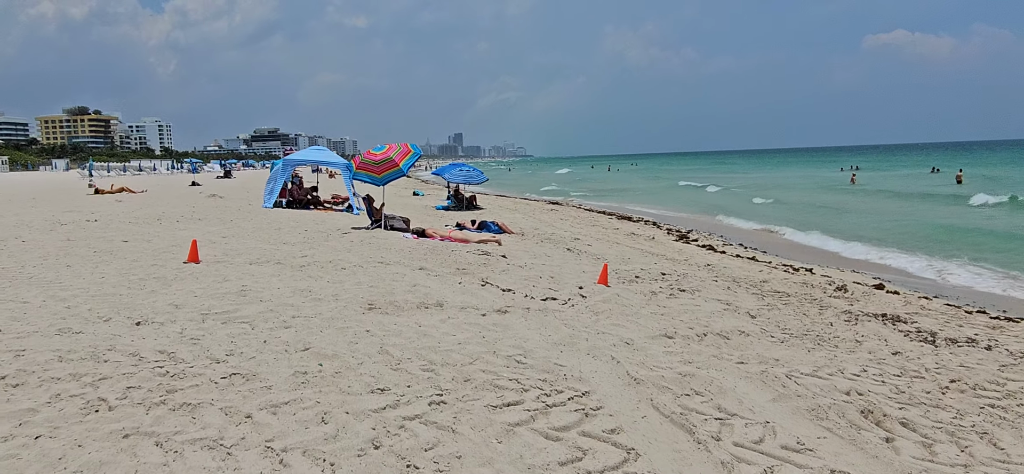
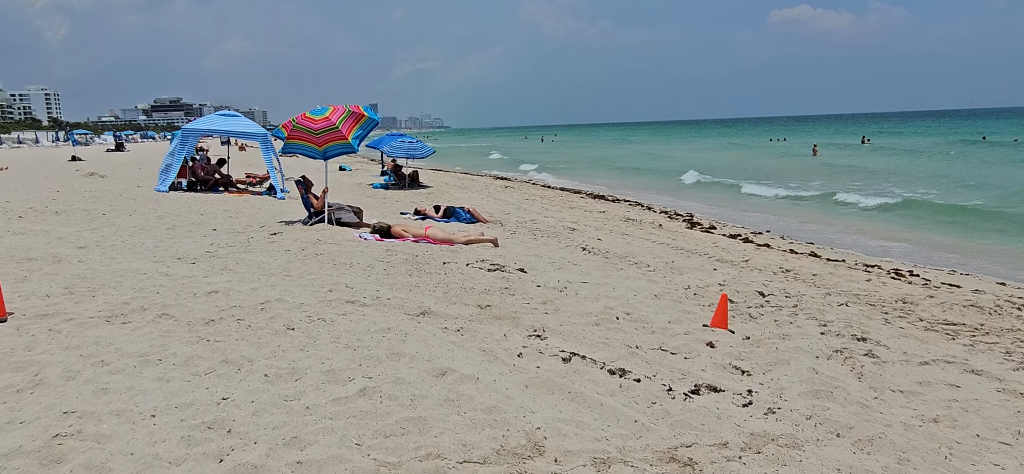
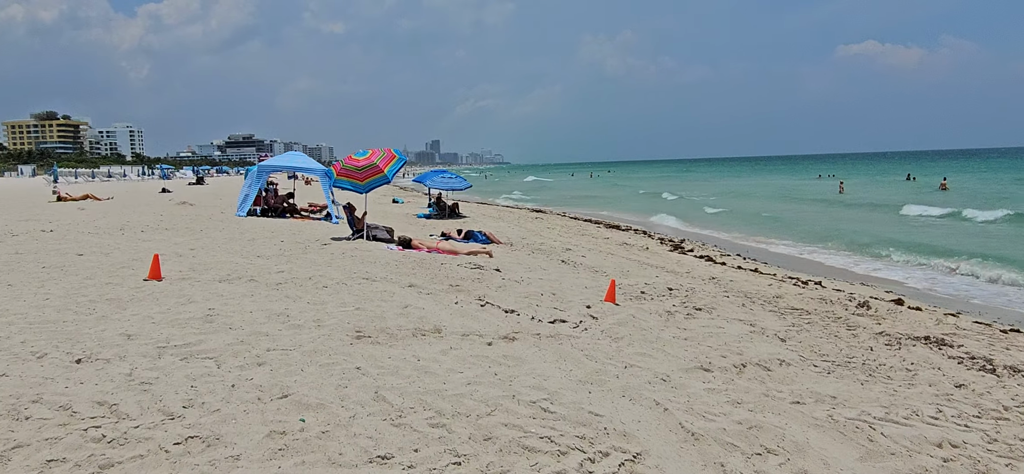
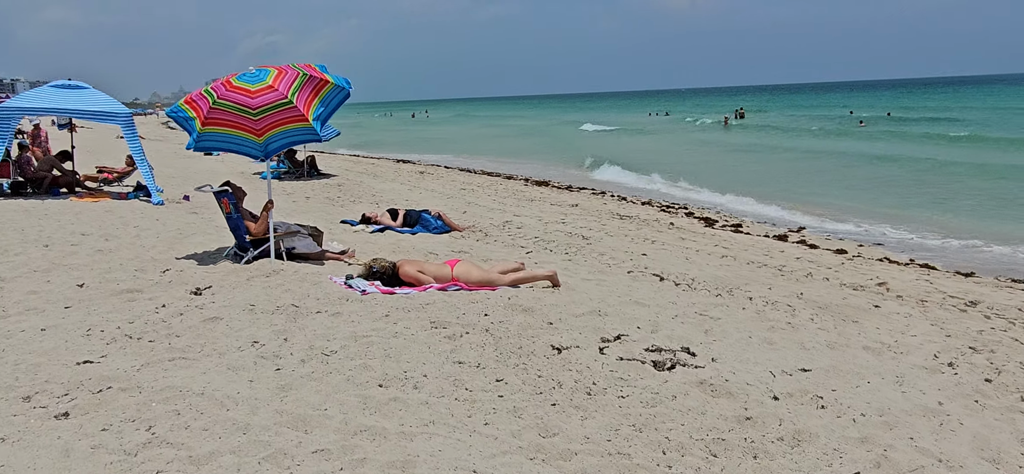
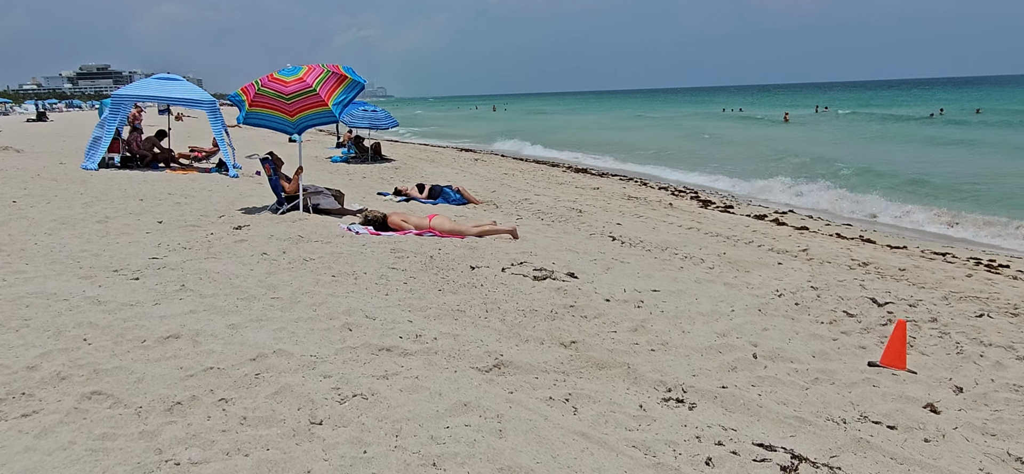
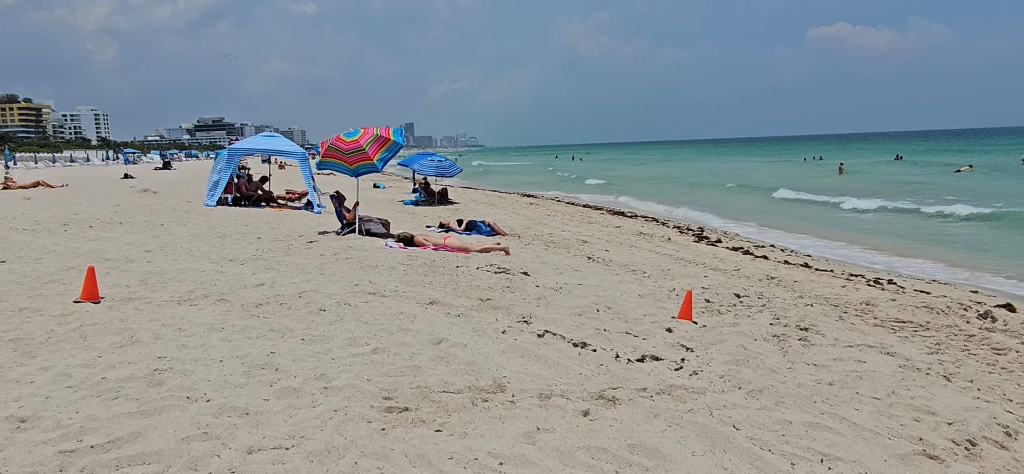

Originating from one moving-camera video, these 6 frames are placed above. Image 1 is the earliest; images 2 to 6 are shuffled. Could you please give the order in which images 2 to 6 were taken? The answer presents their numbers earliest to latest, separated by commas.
3, 6, 2, 5, 4
